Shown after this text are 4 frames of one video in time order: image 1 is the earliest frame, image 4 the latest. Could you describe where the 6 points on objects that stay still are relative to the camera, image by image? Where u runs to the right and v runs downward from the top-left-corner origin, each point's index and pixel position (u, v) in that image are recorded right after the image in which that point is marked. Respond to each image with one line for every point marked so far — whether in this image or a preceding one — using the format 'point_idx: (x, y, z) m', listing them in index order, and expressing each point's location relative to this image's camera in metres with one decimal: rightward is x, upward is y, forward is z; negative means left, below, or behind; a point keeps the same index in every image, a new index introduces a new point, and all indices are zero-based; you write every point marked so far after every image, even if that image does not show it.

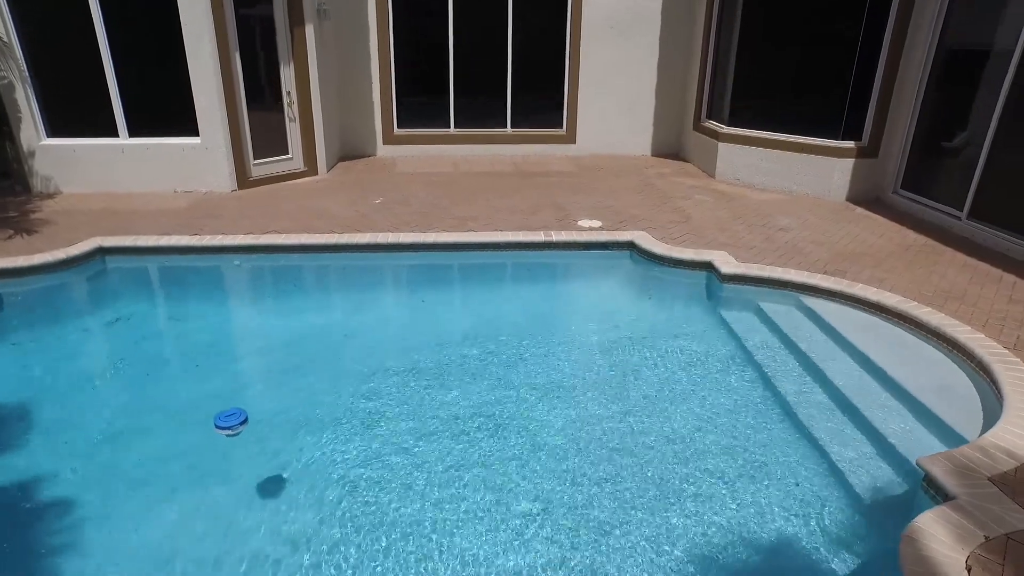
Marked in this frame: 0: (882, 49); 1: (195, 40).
0: (+4.8, +3.1, +8.3) m
1: (-4.0, +3.1, +8.0) m
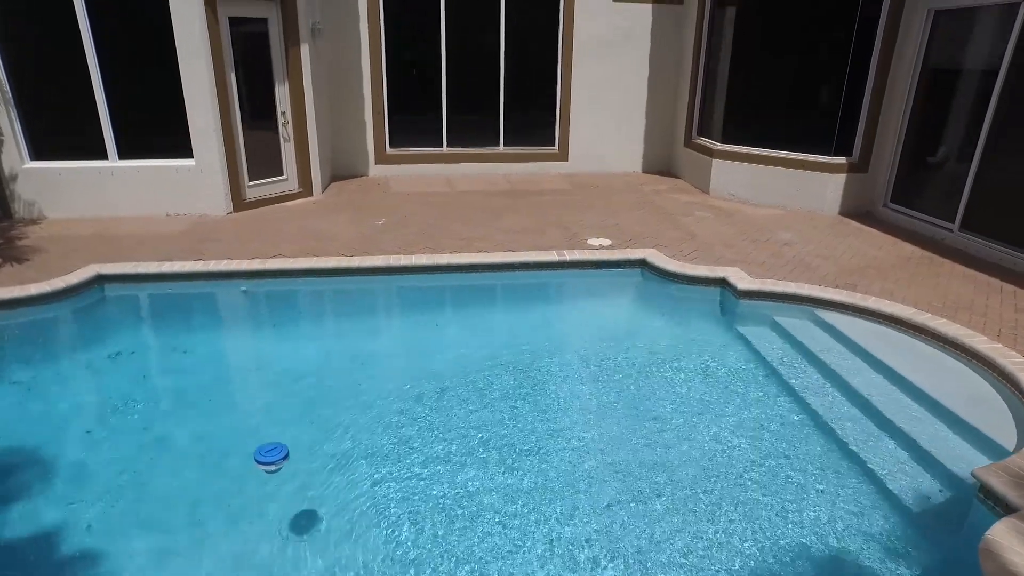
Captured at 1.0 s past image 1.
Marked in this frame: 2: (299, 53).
0: (+4.9, +2.9, +8.6) m
1: (-4.0, +2.8, +7.8) m
2: (-2.9, +3.2, +8.8) m
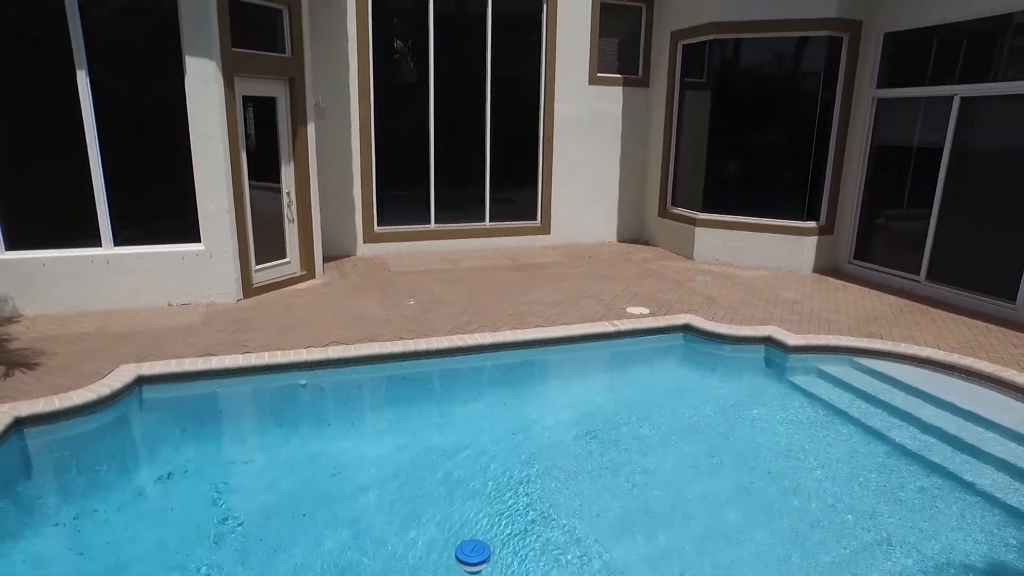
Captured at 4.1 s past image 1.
0: (+4.9, +2.2, +9.8) m
1: (-3.5, +1.7, +7.3) m
2: (-2.7, +2.1, +8.5) m
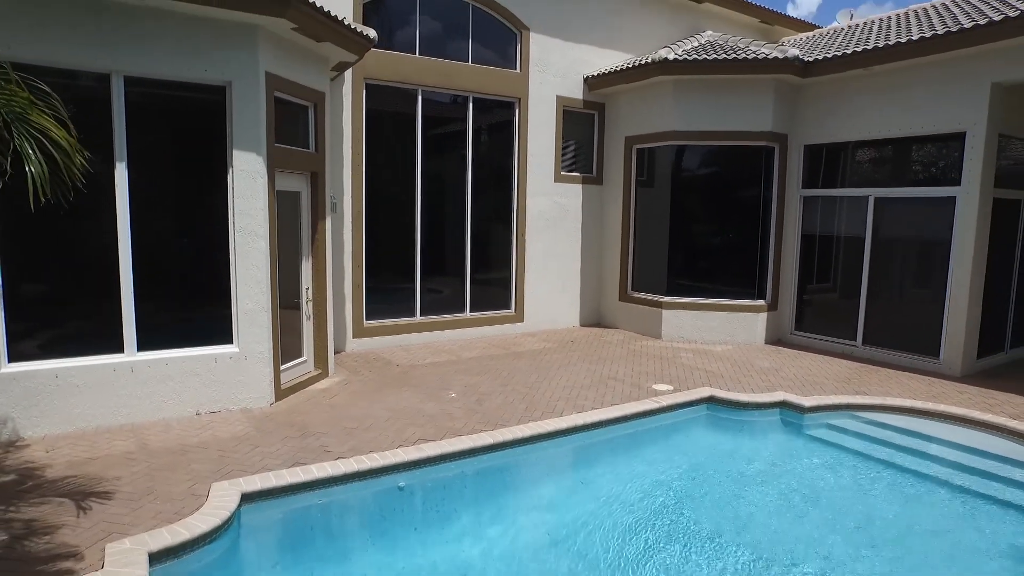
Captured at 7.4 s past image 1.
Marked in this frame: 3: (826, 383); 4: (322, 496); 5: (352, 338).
0: (+4.7, +0.9, +11.5) m
1: (-2.9, +0.6, +6.9) m
2: (-2.5, +0.8, +8.3) m
3: (+4.5, -1.4, +9.1) m
4: (-1.8, -1.9, +5.7) m
5: (-2.5, -0.8, +10.0) m
